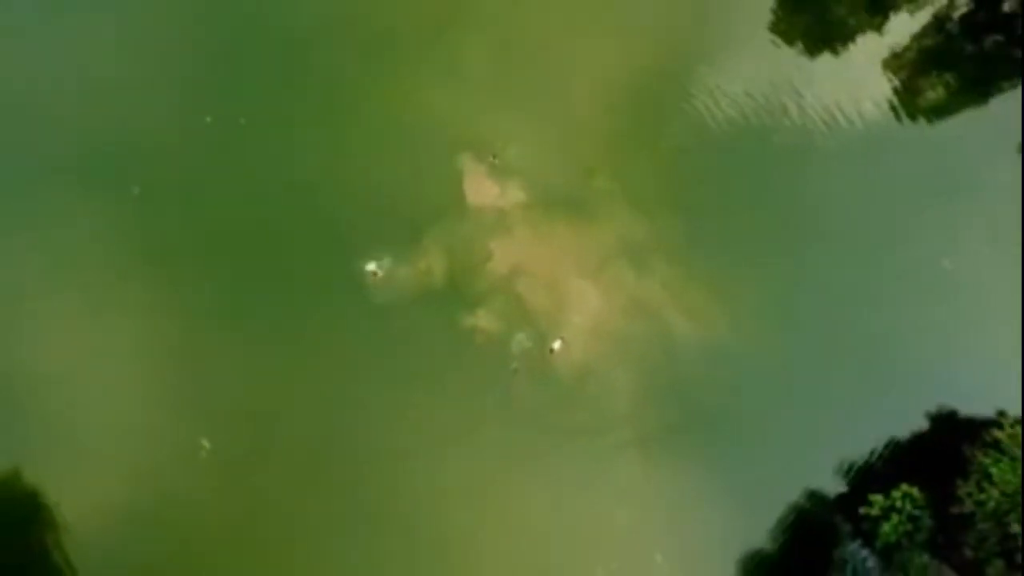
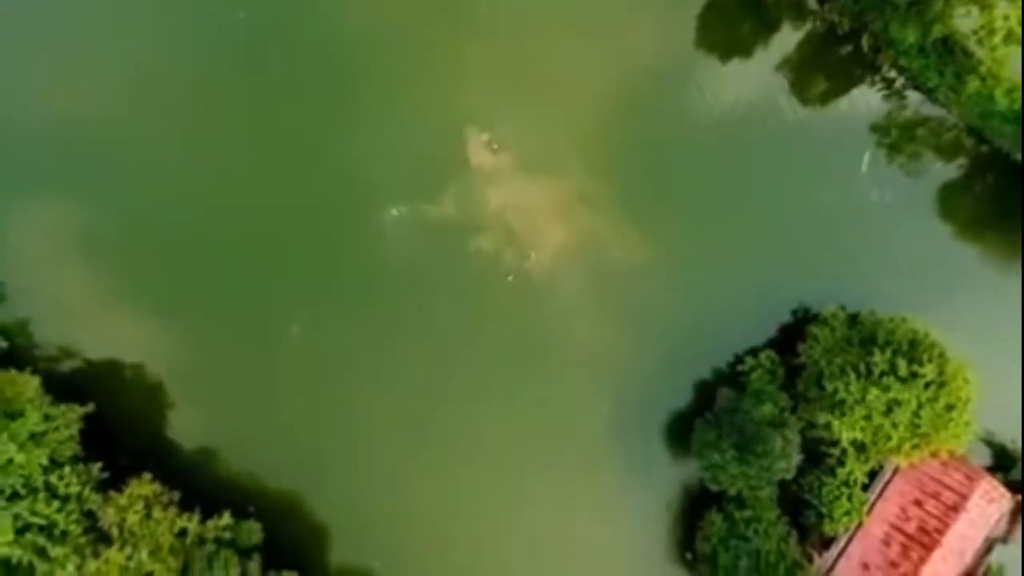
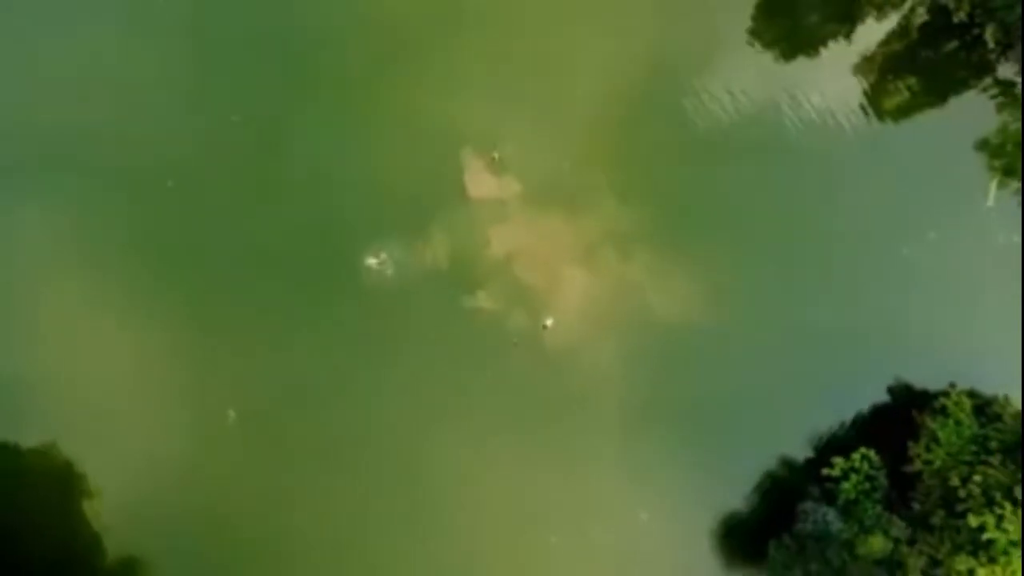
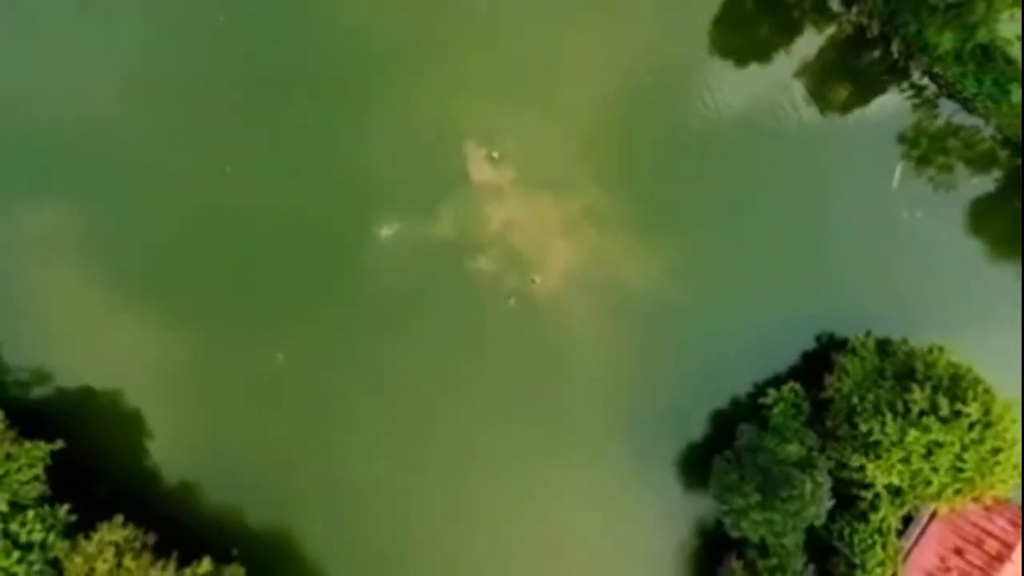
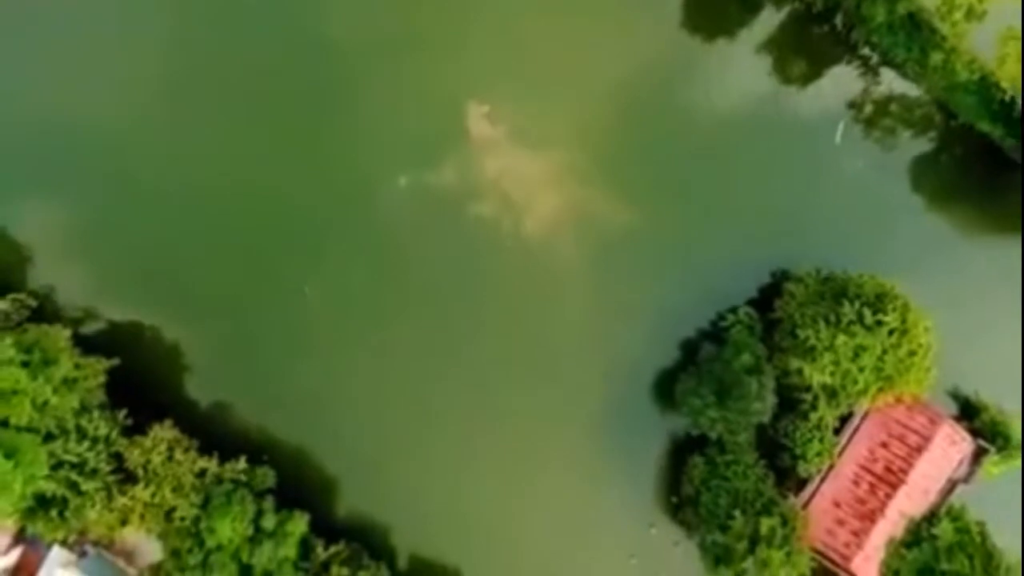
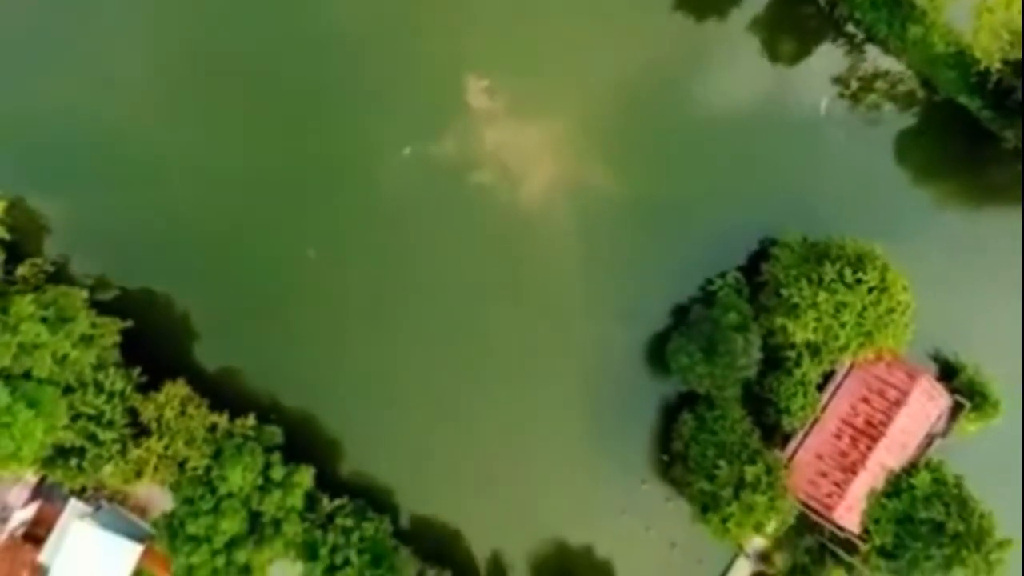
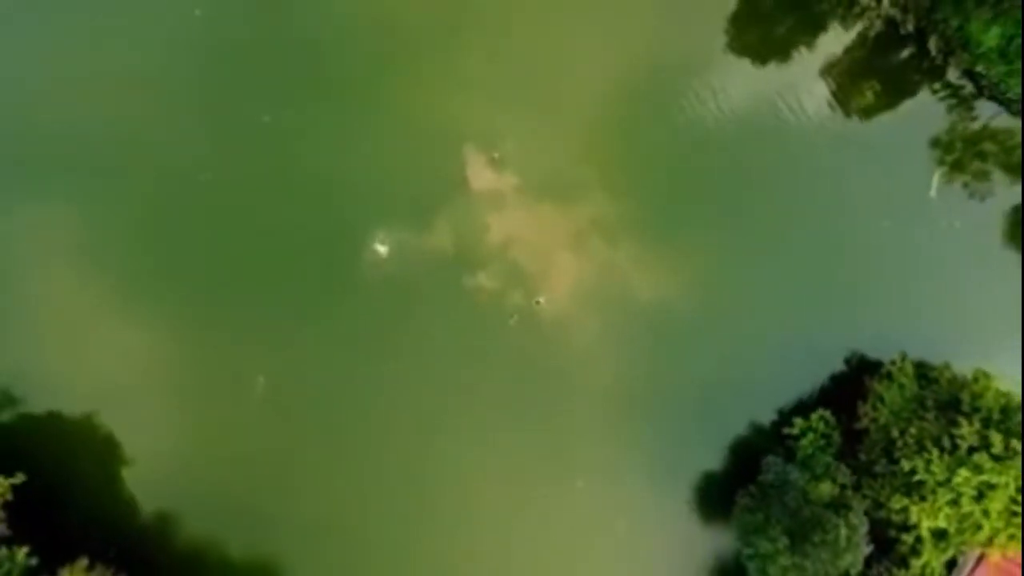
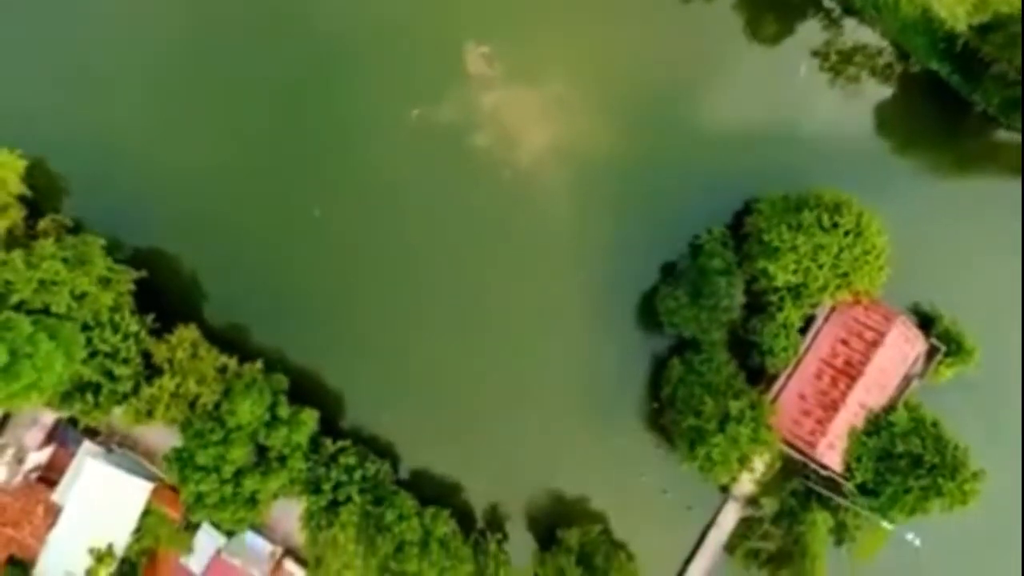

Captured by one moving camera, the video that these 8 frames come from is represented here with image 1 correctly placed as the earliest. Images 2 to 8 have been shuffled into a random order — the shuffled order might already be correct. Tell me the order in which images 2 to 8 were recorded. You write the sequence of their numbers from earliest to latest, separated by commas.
3, 7, 4, 2, 5, 6, 8
